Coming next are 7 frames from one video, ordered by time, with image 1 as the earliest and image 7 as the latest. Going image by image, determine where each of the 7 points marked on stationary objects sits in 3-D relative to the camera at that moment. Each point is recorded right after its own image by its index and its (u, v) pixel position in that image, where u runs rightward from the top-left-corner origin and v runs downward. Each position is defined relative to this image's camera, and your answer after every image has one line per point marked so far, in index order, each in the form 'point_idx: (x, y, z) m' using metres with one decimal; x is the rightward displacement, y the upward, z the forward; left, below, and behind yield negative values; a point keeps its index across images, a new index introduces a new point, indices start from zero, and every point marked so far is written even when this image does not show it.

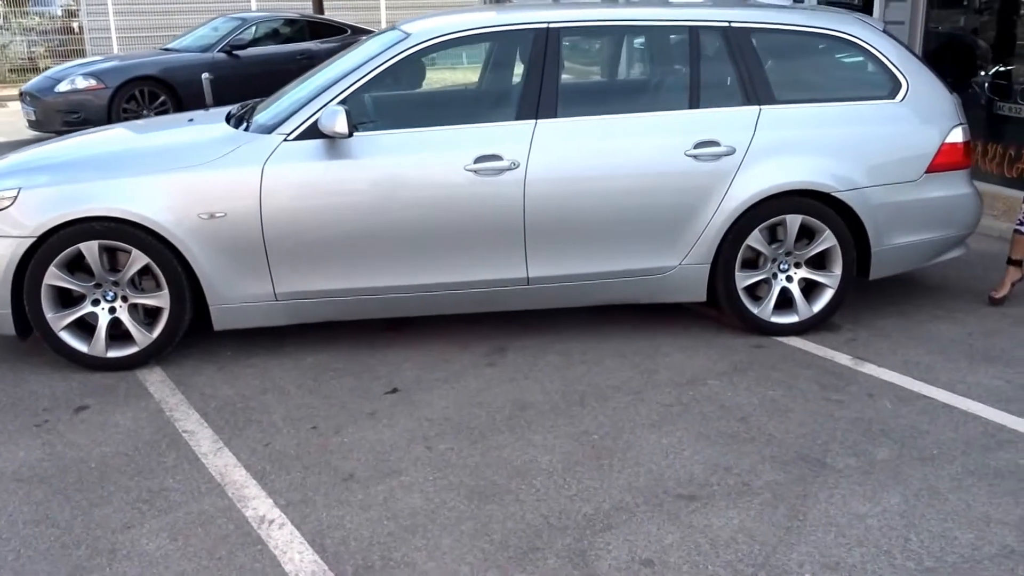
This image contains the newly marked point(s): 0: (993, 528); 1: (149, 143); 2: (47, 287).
0: (+1.7, -0.8, +3.2) m
1: (-1.9, +0.8, +4.9) m
2: (-2.4, 0.0, +4.7) m
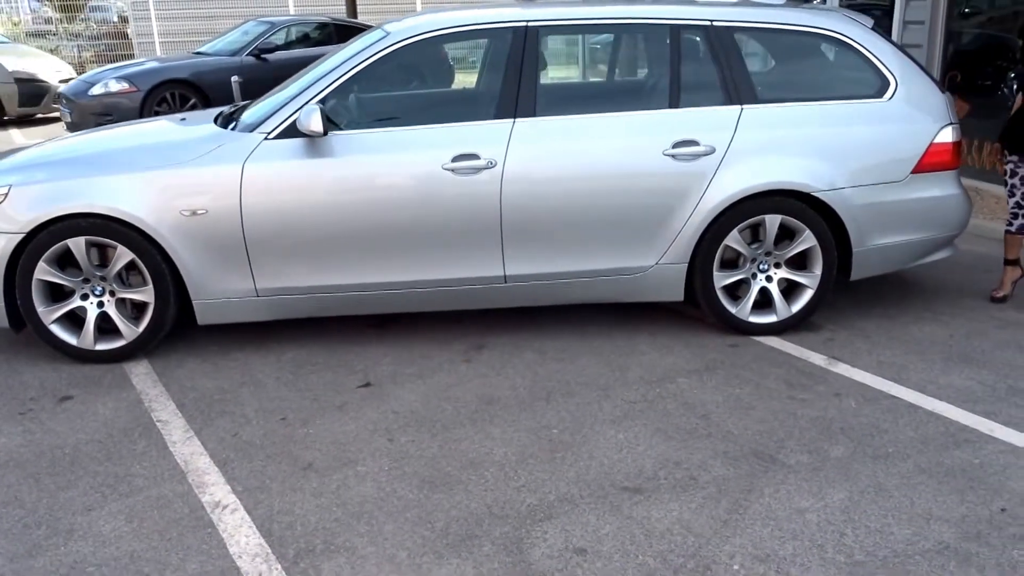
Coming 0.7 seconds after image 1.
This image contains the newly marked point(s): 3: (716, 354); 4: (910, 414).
0: (+1.5, -0.8, +3.2) m
1: (-2.1, +0.8, +5.1) m
2: (-2.5, 0.0, +4.9) m
3: (+1.1, -0.4, +4.9) m
4: (+1.8, -0.6, +4.2) m
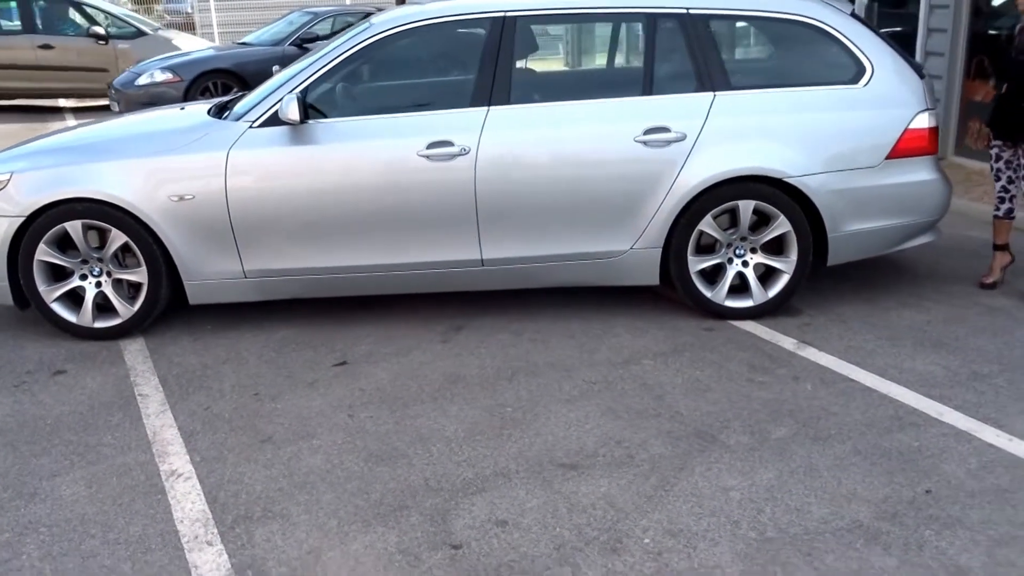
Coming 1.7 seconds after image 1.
0: (+1.2, -0.8, +3.3) m
1: (-2.2, +0.9, +5.3) m
2: (-2.7, +0.1, +5.2) m
3: (+0.9, -0.3, +5.0) m
4: (+1.6, -0.5, +4.2) m
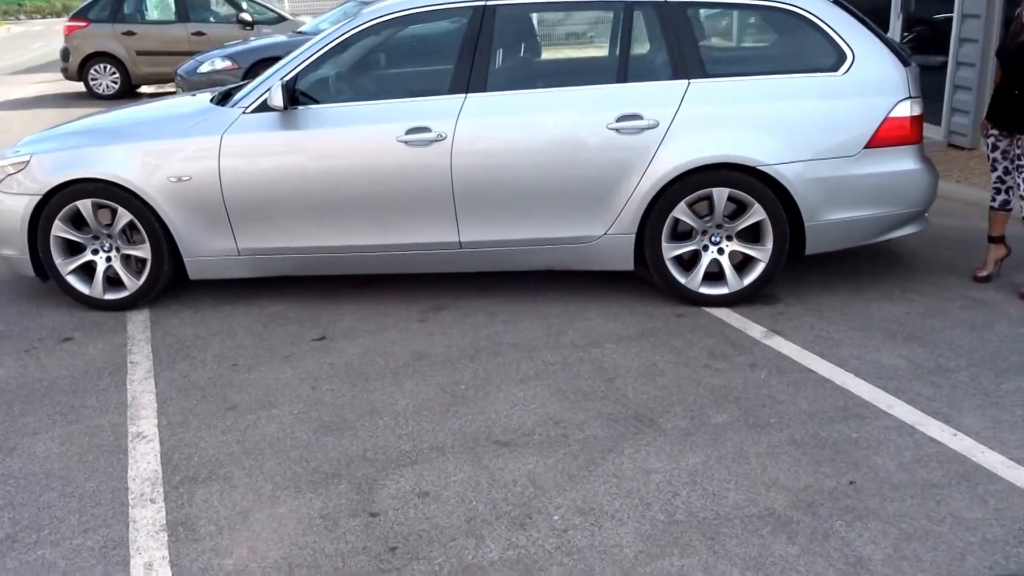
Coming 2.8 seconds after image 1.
0: (+0.9, -0.7, +3.3) m
1: (-2.3, +1.1, +5.6) m
2: (-2.8, +0.3, +5.5) m
3: (+0.8, -0.2, +5.0) m
4: (+1.4, -0.4, +4.2) m
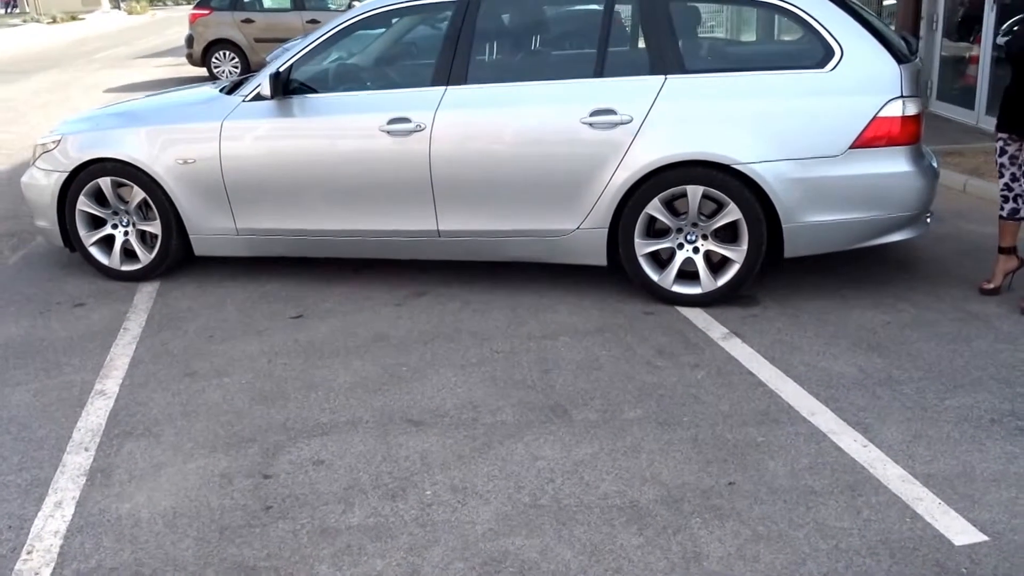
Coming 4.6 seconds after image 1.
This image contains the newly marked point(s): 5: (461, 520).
0: (+0.5, -0.7, +3.4) m
1: (-2.3, +1.2, +6.1) m
2: (-2.8, +0.5, +6.0) m
3: (+0.6, -0.2, +5.1) m
4: (+1.1, -0.5, +4.2) m
5: (-0.2, -0.8, +3.1) m
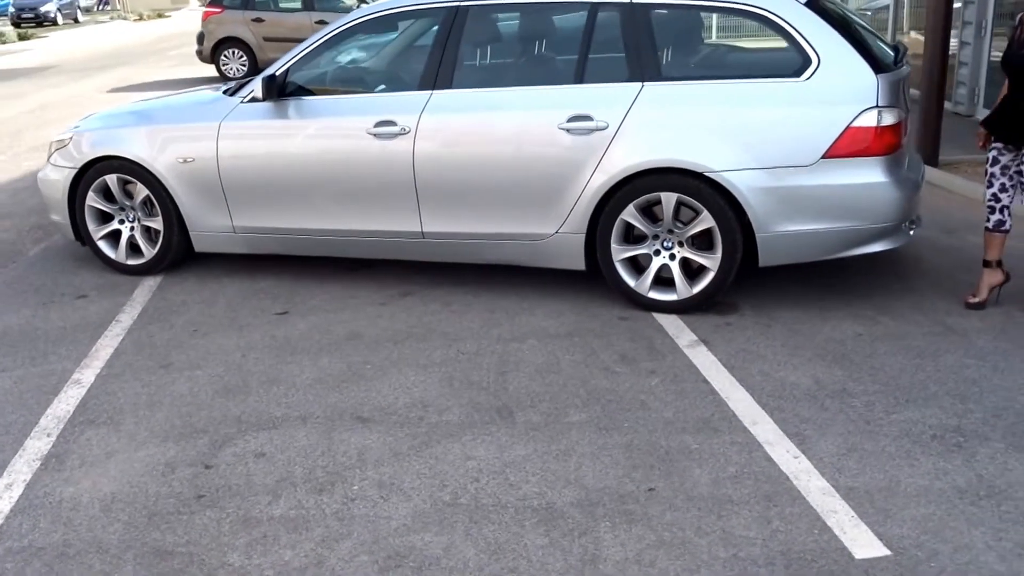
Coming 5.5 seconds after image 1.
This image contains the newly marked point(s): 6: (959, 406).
0: (+0.2, -0.7, +3.4) m
1: (-2.3, +1.3, +6.3) m
2: (-2.9, +0.6, +6.3) m
3: (+0.4, -0.2, +5.1) m
4: (+0.8, -0.5, +4.2) m
5: (-0.5, -0.8, +3.3) m
6: (+1.9, -0.5, +4.0) m
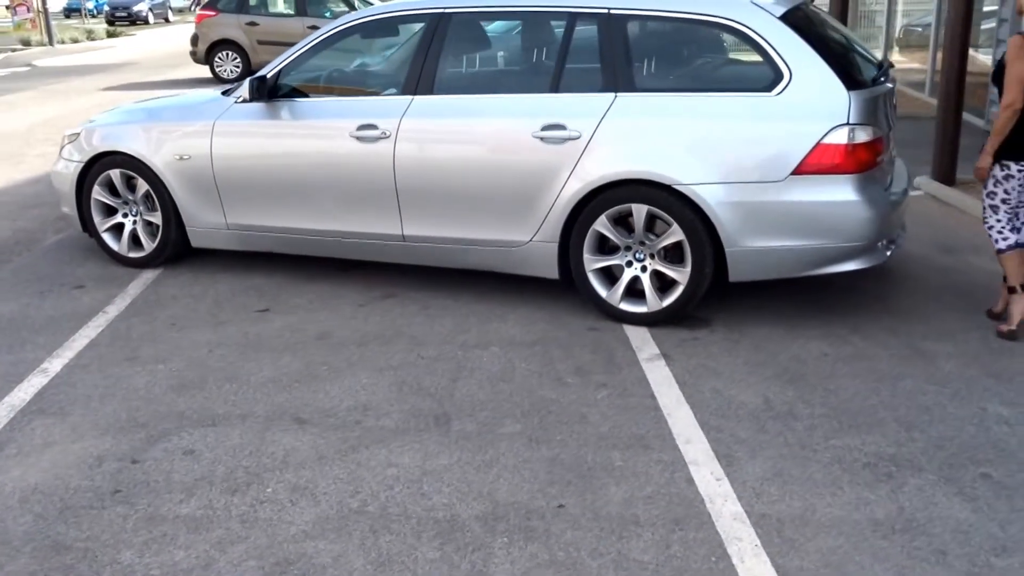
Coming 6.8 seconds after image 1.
0: (-0.1, -0.8, +3.4) m
1: (-2.4, +1.3, +6.5) m
2: (-2.9, +0.6, +6.5) m
3: (+0.3, -0.3, +5.1) m
4: (+0.6, -0.6, +4.1) m
5: (-0.8, -0.8, +3.3) m
6: (+1.6, -0.6, +3.8) m
